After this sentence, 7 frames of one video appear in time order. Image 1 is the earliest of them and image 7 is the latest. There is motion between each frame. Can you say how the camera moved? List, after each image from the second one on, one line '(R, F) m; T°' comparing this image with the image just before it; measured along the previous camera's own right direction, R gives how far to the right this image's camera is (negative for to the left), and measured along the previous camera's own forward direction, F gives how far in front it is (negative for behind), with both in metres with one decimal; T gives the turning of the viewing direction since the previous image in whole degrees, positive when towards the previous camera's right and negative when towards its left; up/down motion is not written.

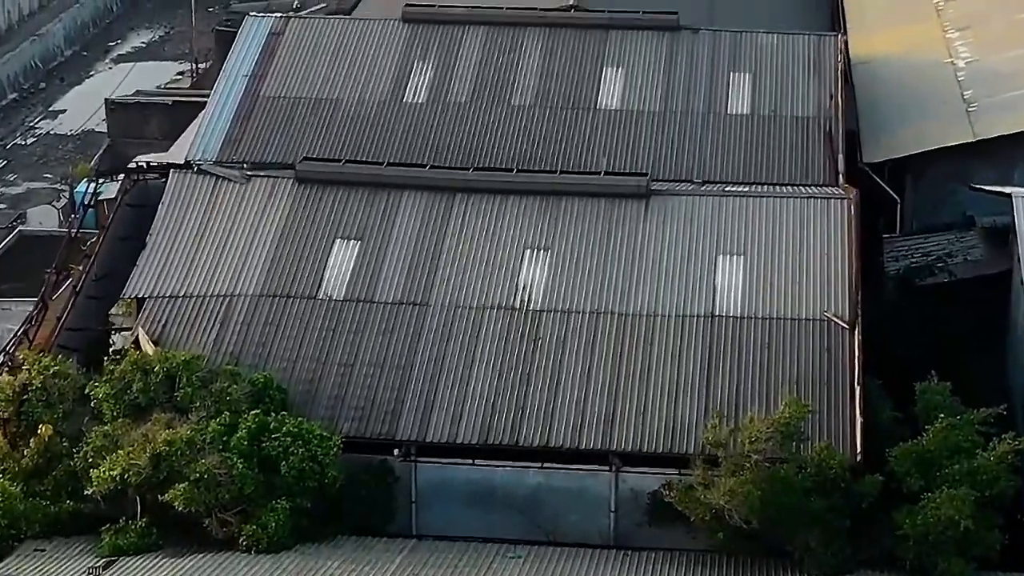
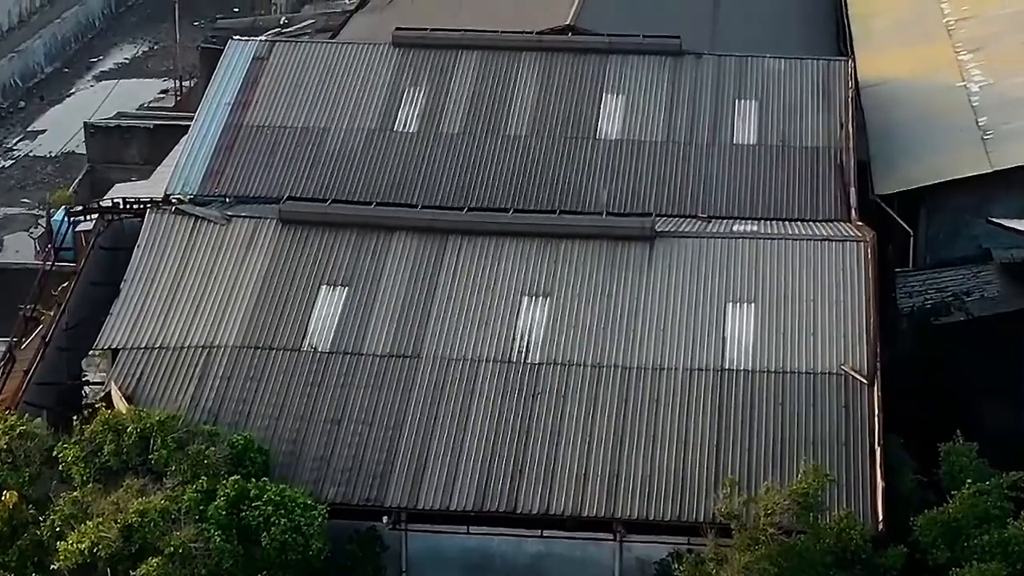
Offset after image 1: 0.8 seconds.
(0.0, +1.2) m; 0°
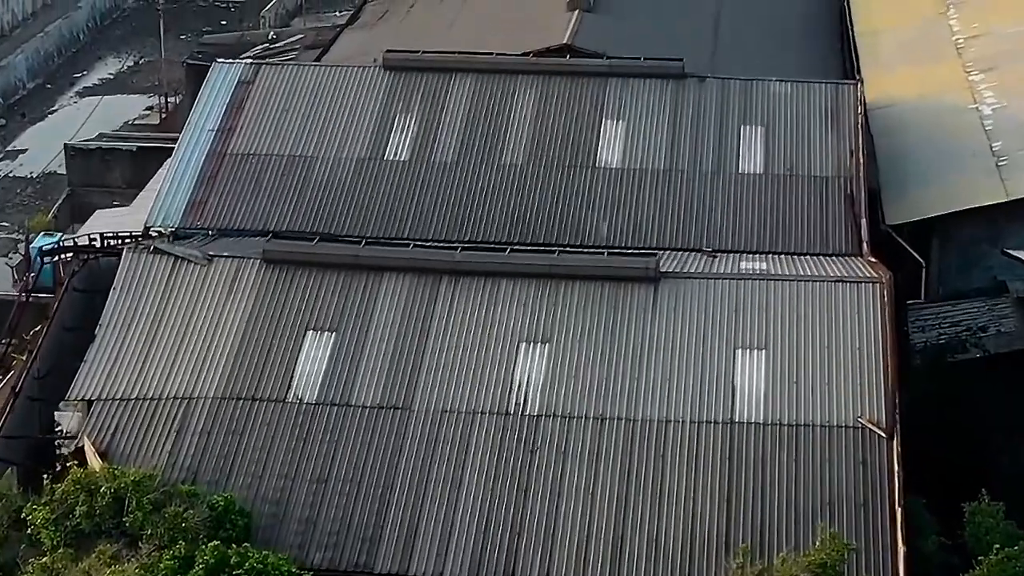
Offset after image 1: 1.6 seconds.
(0.0, +1.0) m; 0°
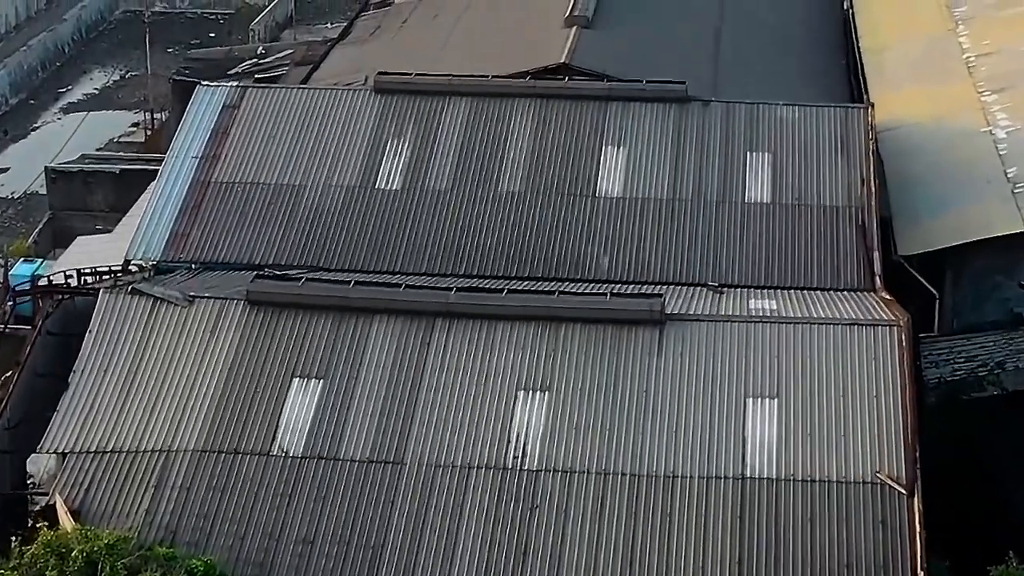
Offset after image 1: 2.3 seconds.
(0.0, +1.0) m; 0°
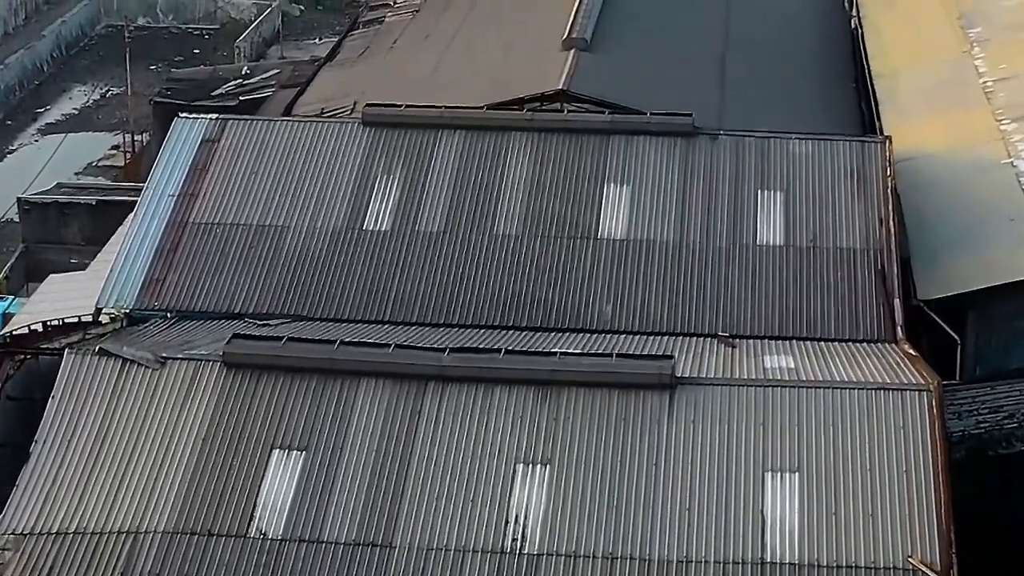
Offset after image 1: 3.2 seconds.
(0.0, +1.4) m; 0°
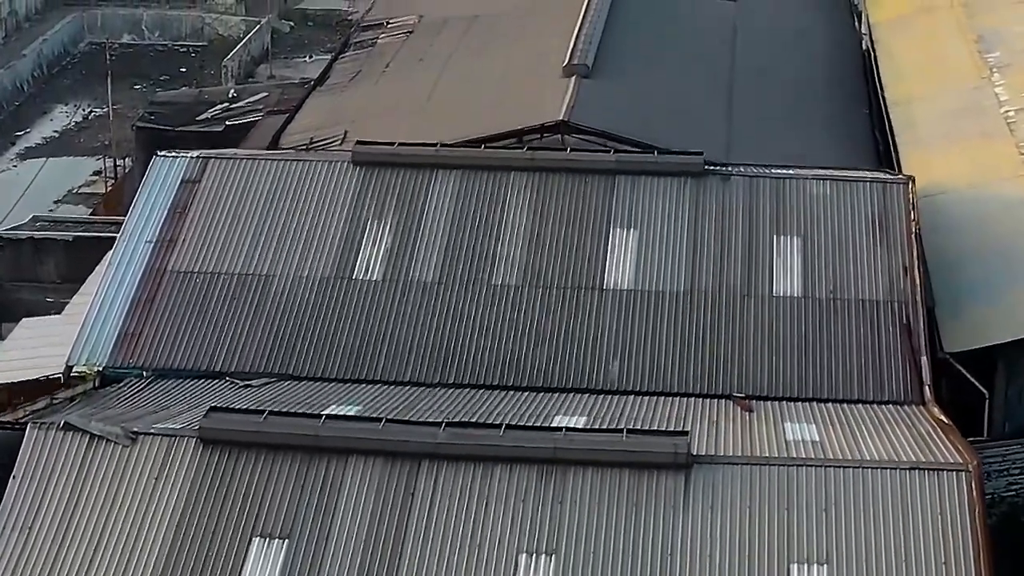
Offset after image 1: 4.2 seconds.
(0.0, +1.3) m; 0°
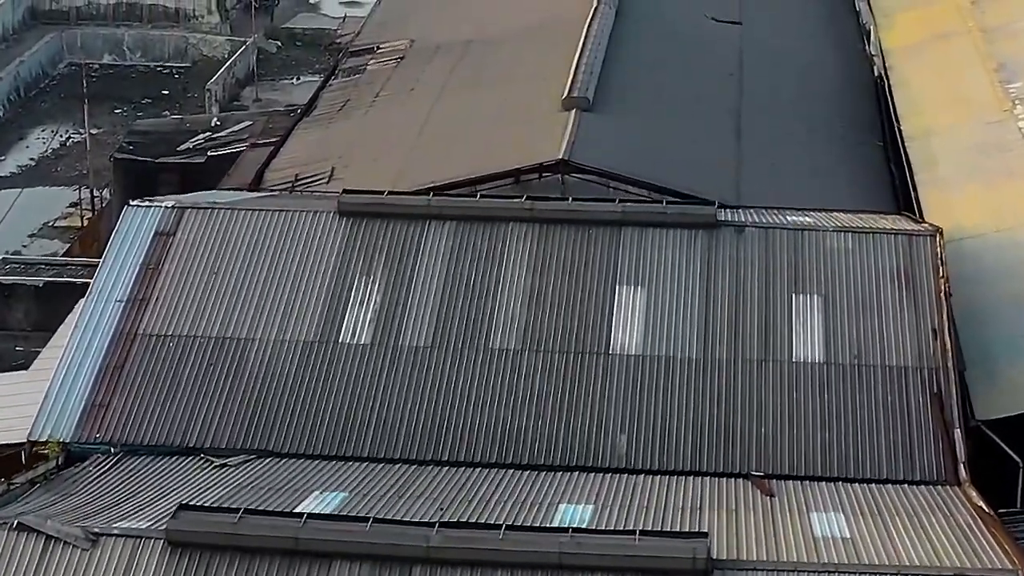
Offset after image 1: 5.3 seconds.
(-0.1, +1.5) m; 0°
